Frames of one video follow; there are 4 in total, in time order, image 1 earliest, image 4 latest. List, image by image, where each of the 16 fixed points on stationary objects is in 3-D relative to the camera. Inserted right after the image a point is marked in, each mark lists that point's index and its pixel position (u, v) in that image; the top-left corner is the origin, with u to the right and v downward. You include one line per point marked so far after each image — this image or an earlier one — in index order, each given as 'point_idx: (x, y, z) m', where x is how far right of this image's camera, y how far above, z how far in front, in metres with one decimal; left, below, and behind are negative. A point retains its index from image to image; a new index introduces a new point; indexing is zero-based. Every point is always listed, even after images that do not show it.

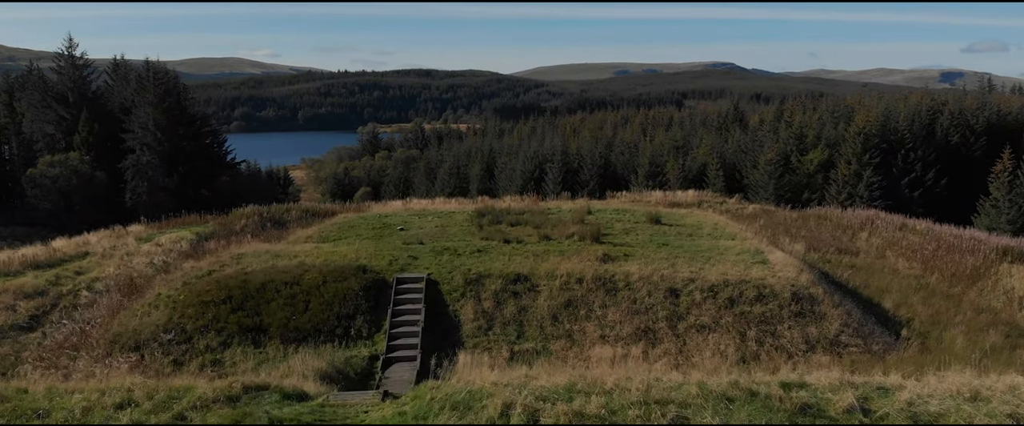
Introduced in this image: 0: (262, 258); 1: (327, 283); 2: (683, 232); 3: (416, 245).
0: (-3.1, -0.6, +10.2) m
1: (-2.0, -0.7, +8.7) m
2: (+2.6, -0.3, +12.2) m
3: (-1.3, -0.4, +11.0) m
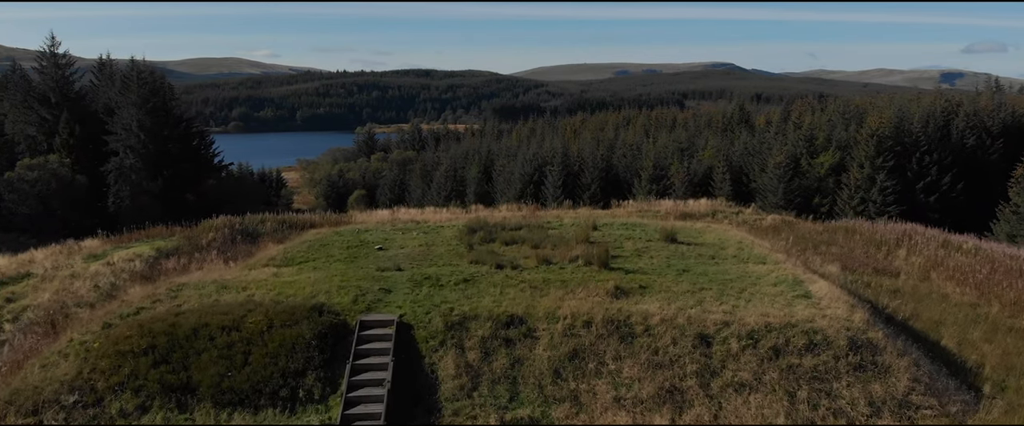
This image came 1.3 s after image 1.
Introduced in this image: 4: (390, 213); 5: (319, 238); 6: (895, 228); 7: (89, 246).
0: (-3.2, -0.8, +8.5) m
1: (-2.1, -1.0, +7.0) m
2: (+2.5, -0.5, +10.5) m
3: (-1.4, -0.7, +9.3) m
4: (-2.9, 0.0, +19.1) m
5: (-3.0, -0.4, +12.5) m
6: (+7.5, -0.3, +15.8) m
7: (-7.9, -0.6, +15.1) m
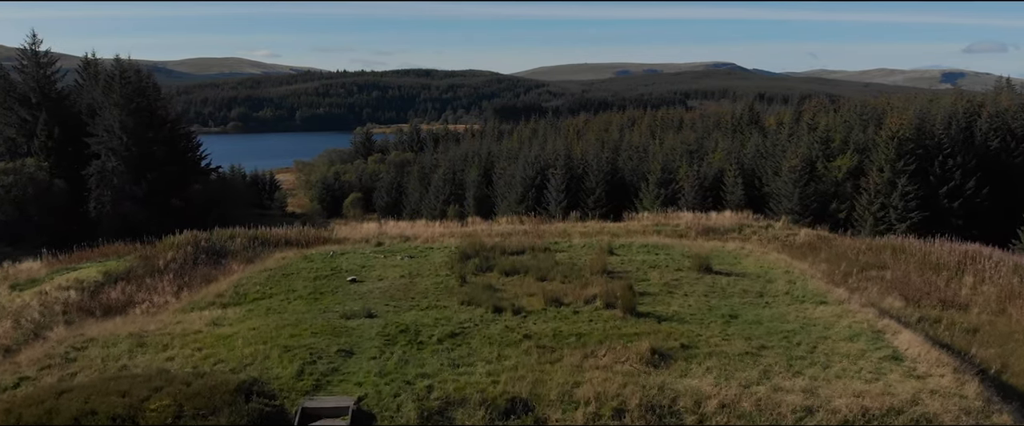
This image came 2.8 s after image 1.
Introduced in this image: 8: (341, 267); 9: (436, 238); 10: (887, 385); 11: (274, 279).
0: (-3.2, -1.1, +6.5) m
1: (-2.1, -1.3, +5.0) m
2: (+2.5, -0.8, +8.6) m
3: (-1.3, -1.0, +7.3) m
4: (-2.8, -0.3, +17.1) m
5: (-3.0, -0.7, +10.5) m
6: (+7.5, -0.6, +13.8) m
7: (-7.9, -0.9, +13.2) m
8: (-2.2, -0.7, +10.3) m
9: (-1.3, -0.4, +14.1) m
10: (+2.7, -1.2, +5.8) m
11: (-2.8, -0.8, +9.7) m
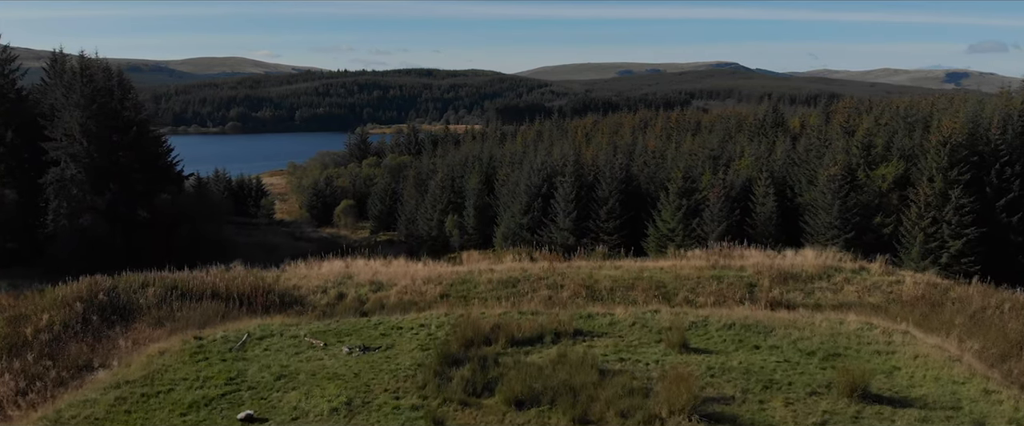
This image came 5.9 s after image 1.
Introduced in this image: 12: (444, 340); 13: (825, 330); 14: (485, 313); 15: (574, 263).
0: (-3.1, -1.7, +2.5) m
1: (-2.0, -1.9, +1.1) m
2: (+2.6, -1.4, +4.6) m
3: (-1.2, -1.5, +3.3) m
4: (-2.7, -0.9, +13.2) m
5: (-2.8, -1.3, +6.5) m
6: (+7.6, -1.2, +9.8) m
7: (-7.8, -1.5, +9.2) m
8: (-2.1, -1.3, +6.3) m
9: (-1.2, -1.0, +10.1) m
10: (+2.8, -1.8, +1.8) m
11: (-2.7, -1.4, +5.7) m
12: (-0.5, -1.1, +6.9) m
13: (+3.0, -1.1, +7.7) m
14: (-0.2, -1.0, +8.3) m
15: (+1.1, -0.8, +13.0) m
